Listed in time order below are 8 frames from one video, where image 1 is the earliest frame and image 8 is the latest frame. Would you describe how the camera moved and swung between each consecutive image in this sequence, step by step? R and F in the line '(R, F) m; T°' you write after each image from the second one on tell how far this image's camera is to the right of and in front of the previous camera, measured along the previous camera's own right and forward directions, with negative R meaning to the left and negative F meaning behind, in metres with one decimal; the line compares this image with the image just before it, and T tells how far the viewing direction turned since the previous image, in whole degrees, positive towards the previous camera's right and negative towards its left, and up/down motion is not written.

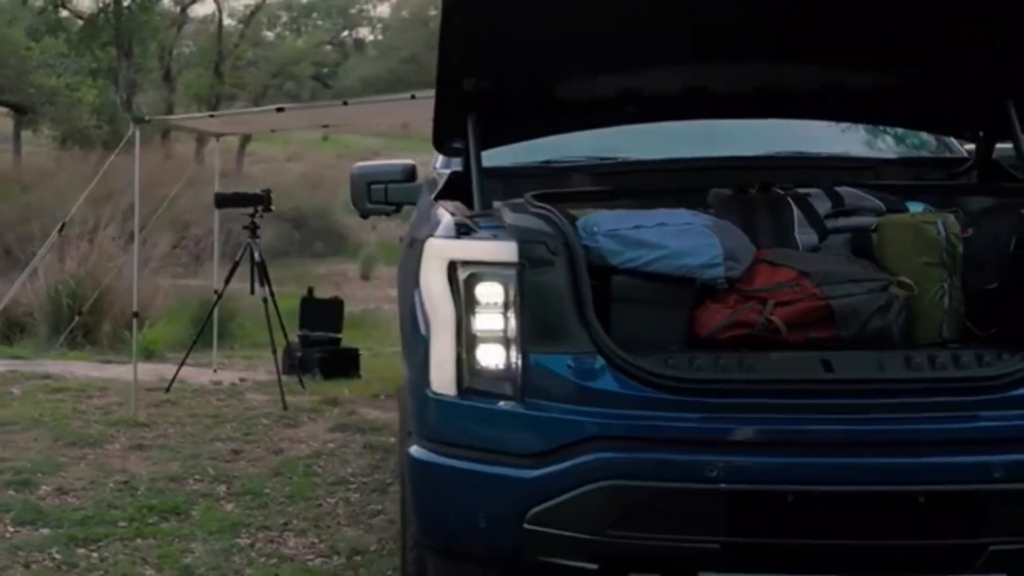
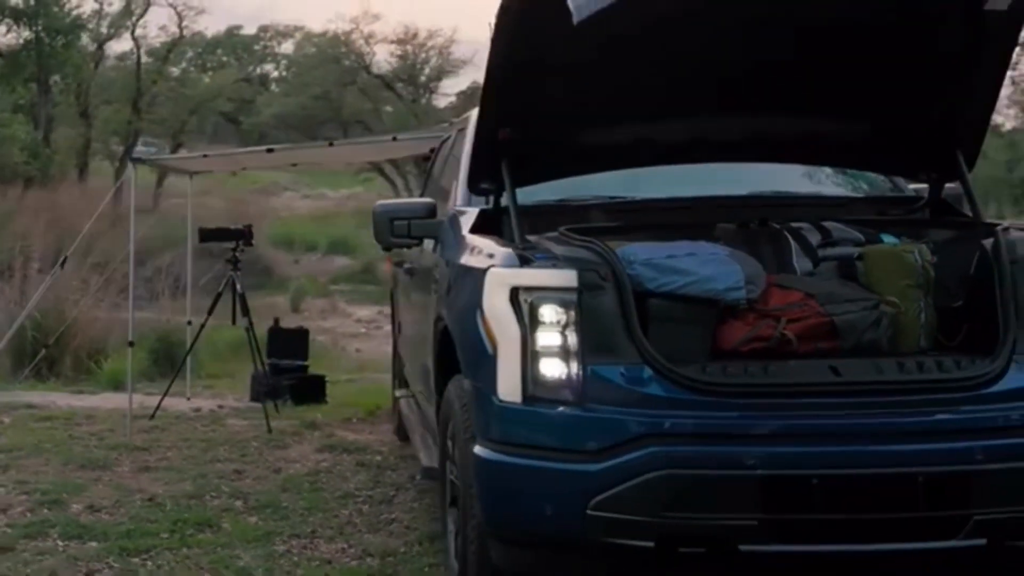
(-0.5, -0.5) m; +5°
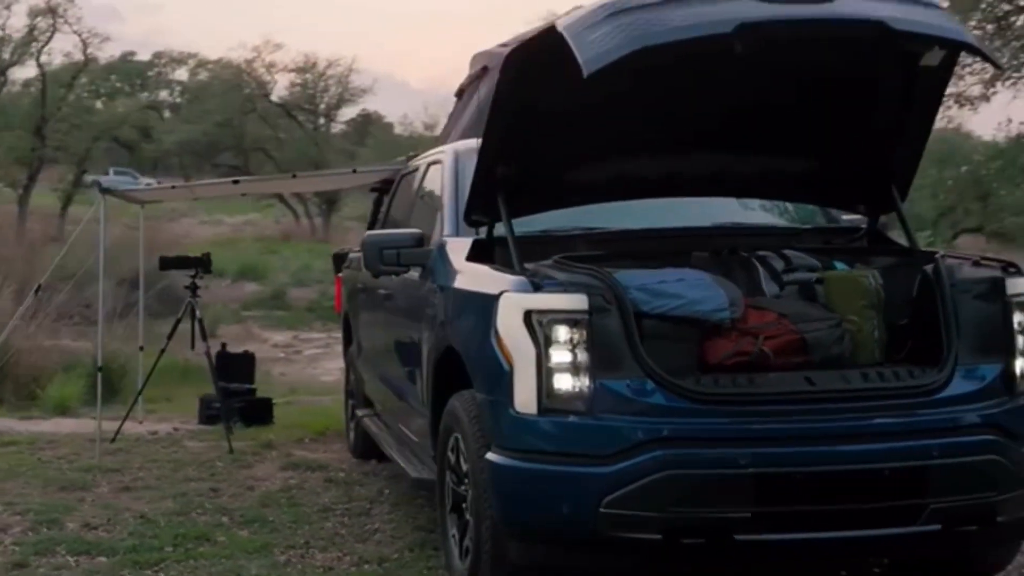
(-0.5, -0.4) m; +6°
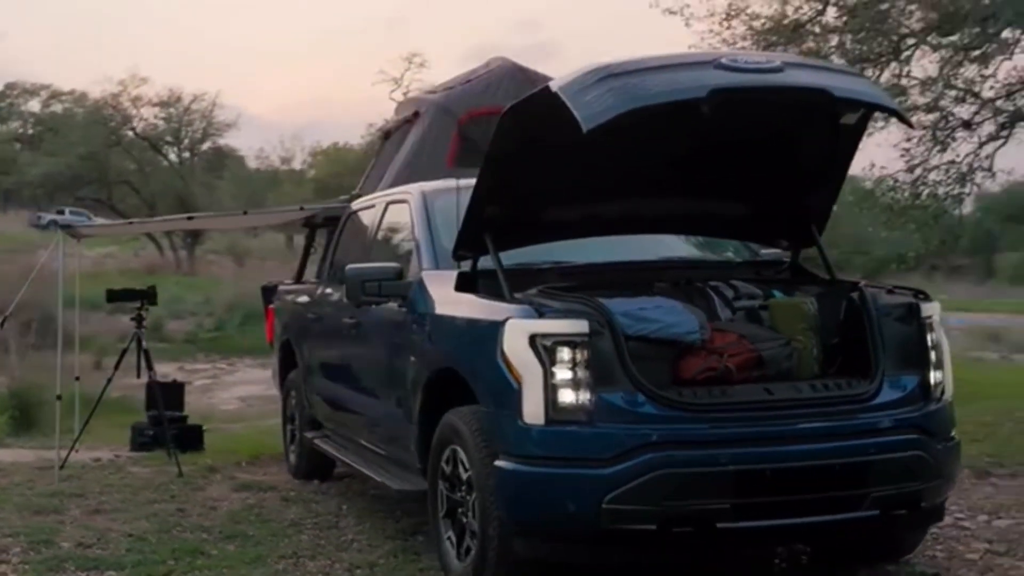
(-0.7, -0.6) m; +8°
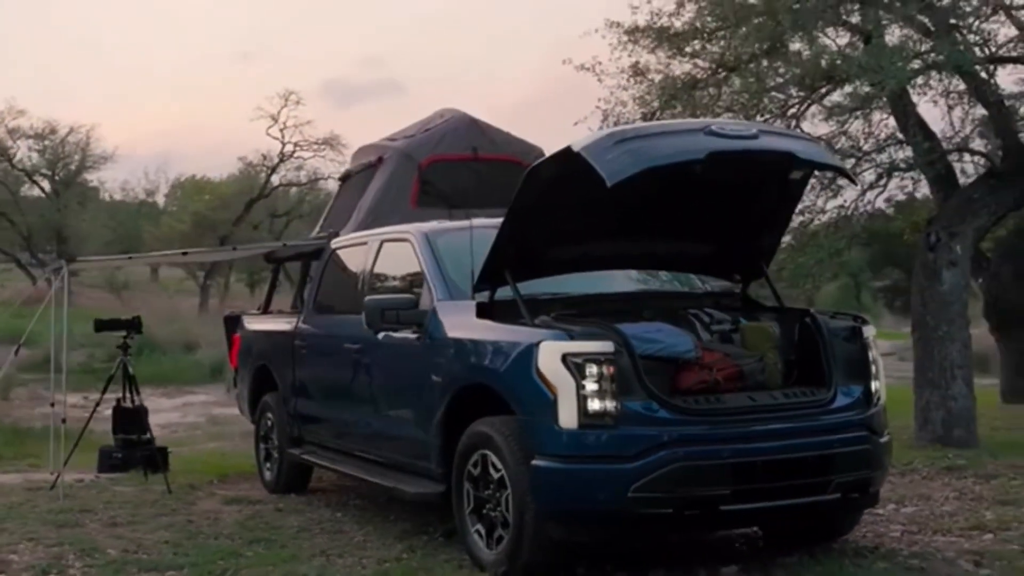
(-1.0, -0.9) m; +8°
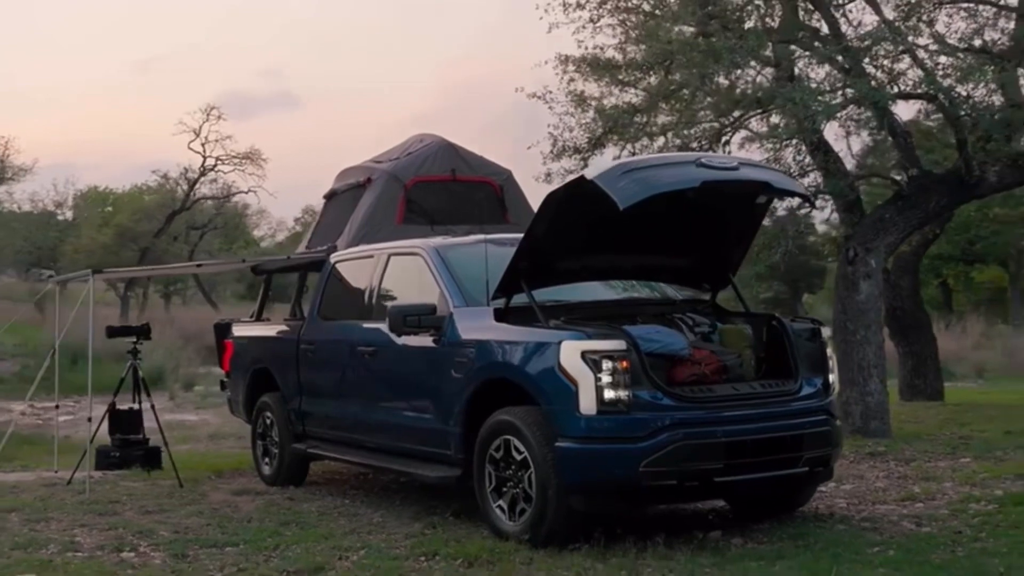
(-0.8, -1.0) m; +6°
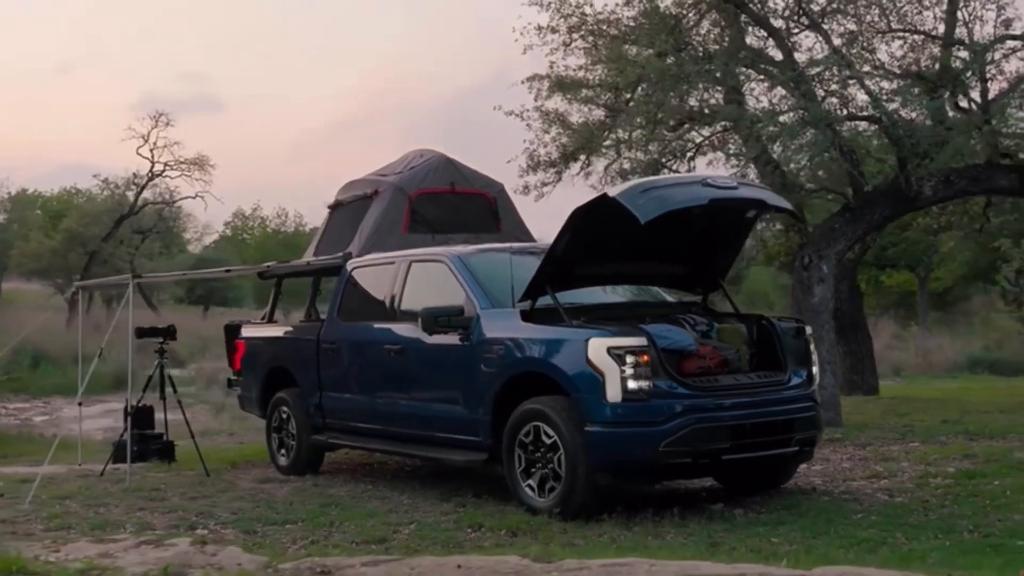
(-0.8, -0.9) m; +4°
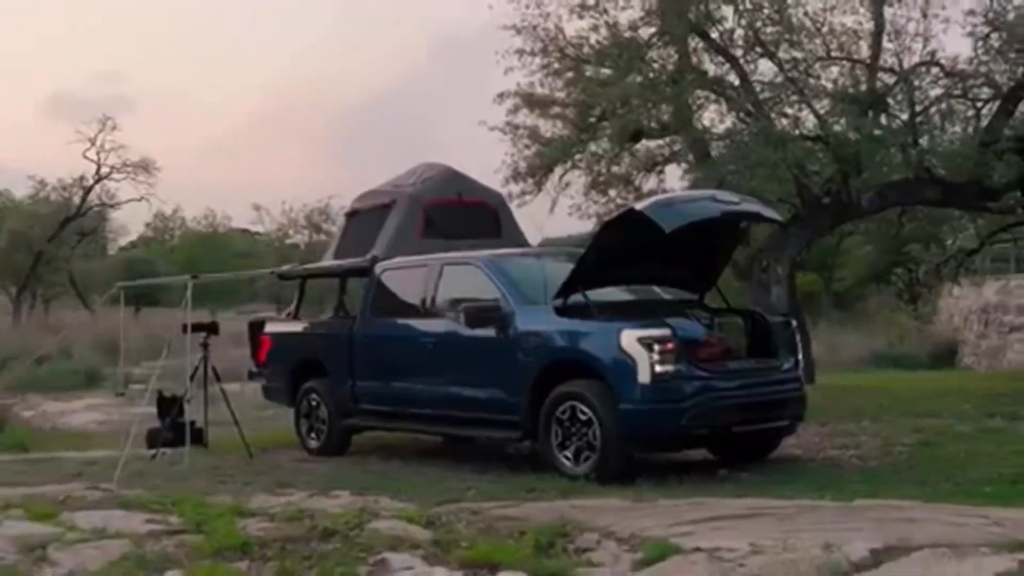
(-1.2, -1.3) m; +5°
